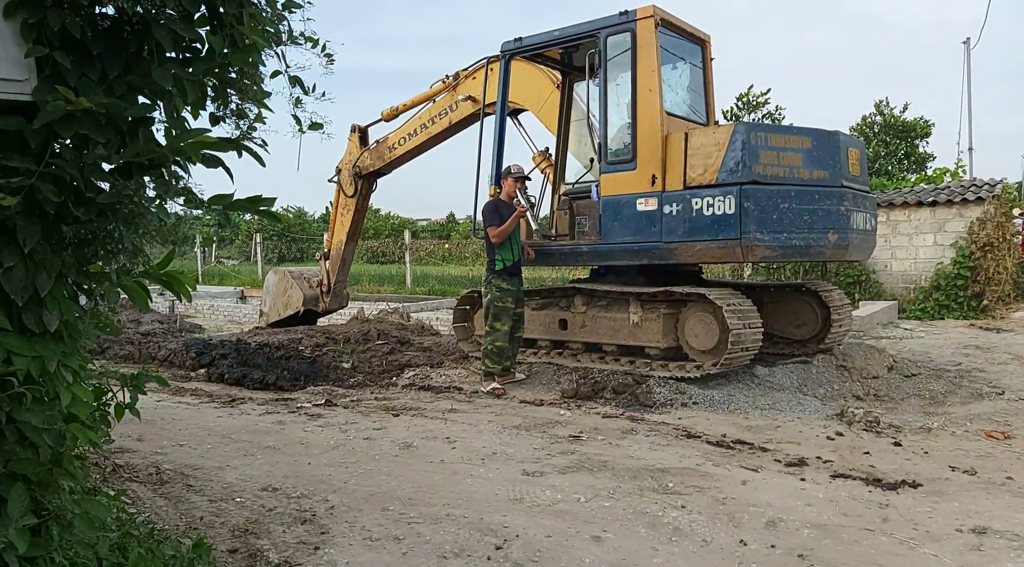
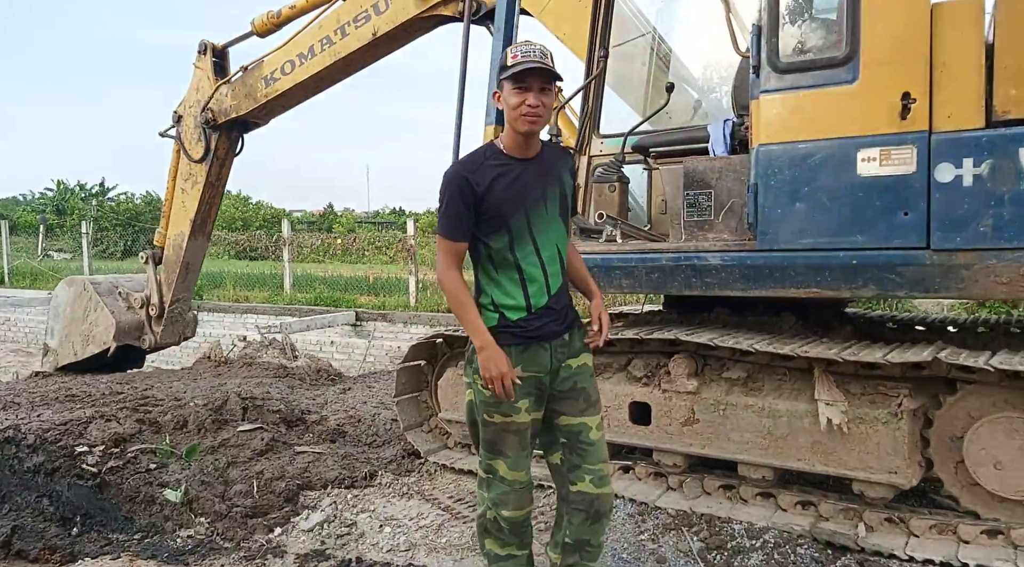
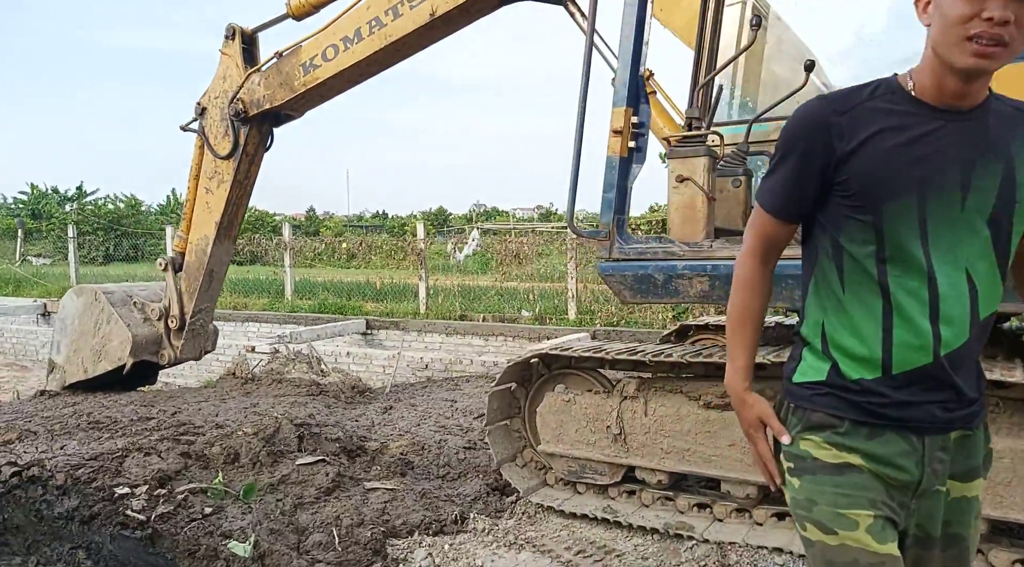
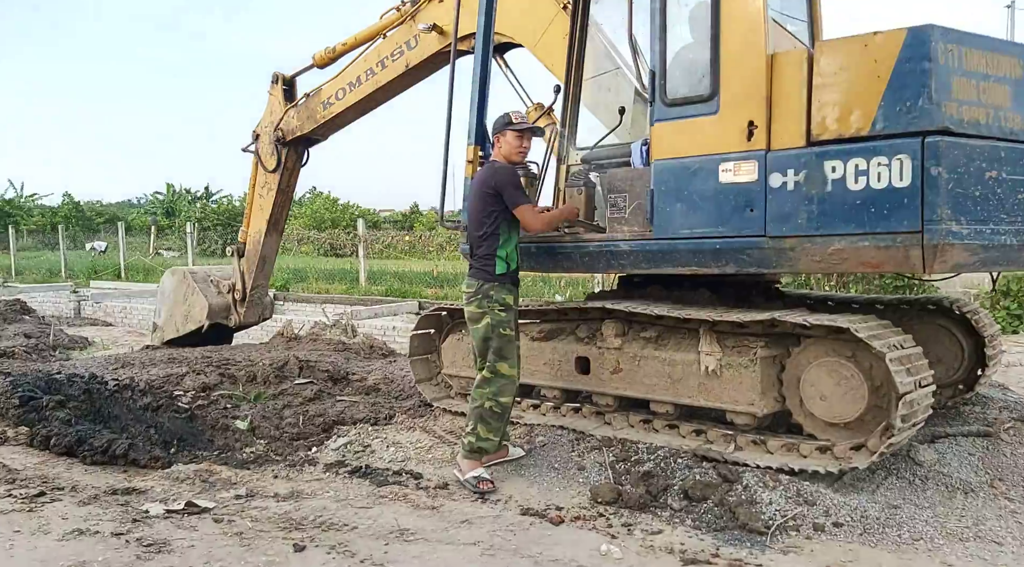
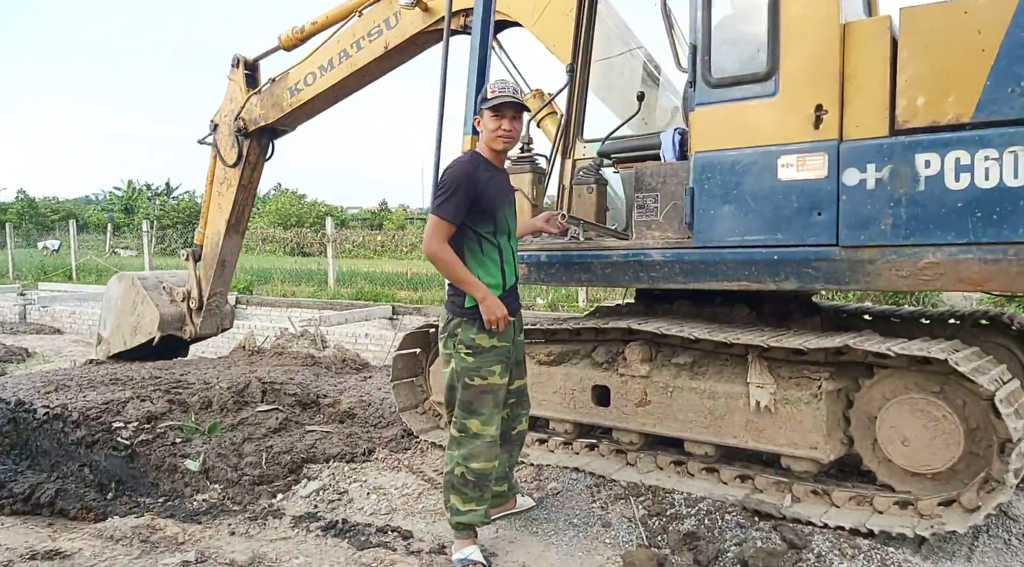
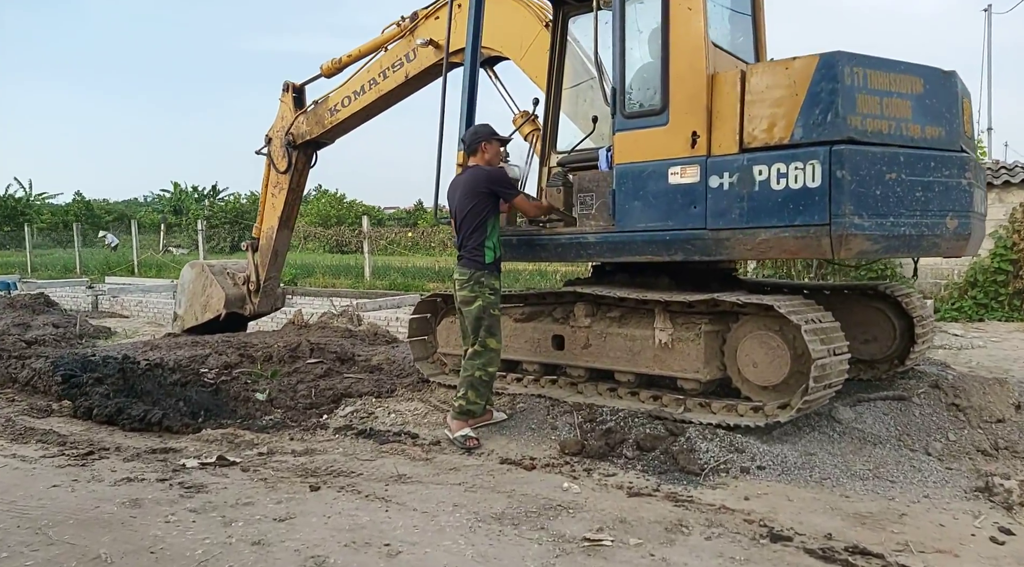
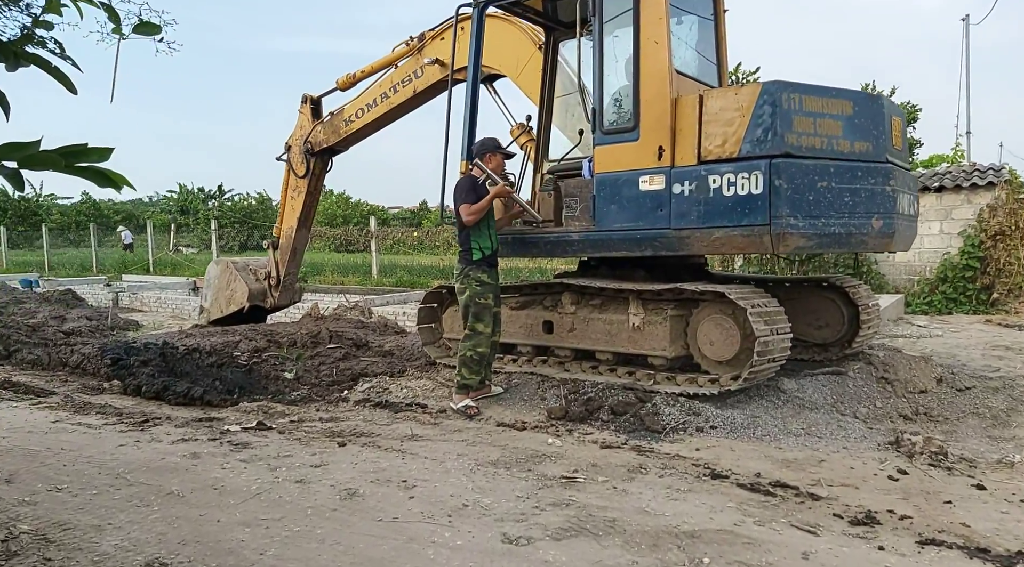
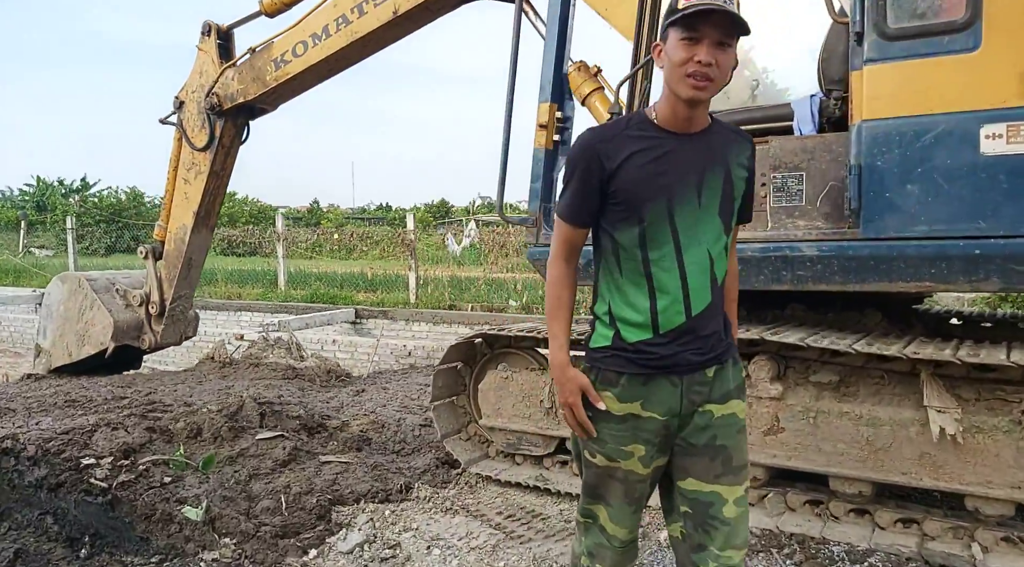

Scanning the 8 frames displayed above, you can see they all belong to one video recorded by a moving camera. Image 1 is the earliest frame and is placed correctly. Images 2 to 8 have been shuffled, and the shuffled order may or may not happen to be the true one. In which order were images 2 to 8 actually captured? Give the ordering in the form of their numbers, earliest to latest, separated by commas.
7, 6, 4, 5, 2, 8, 3
